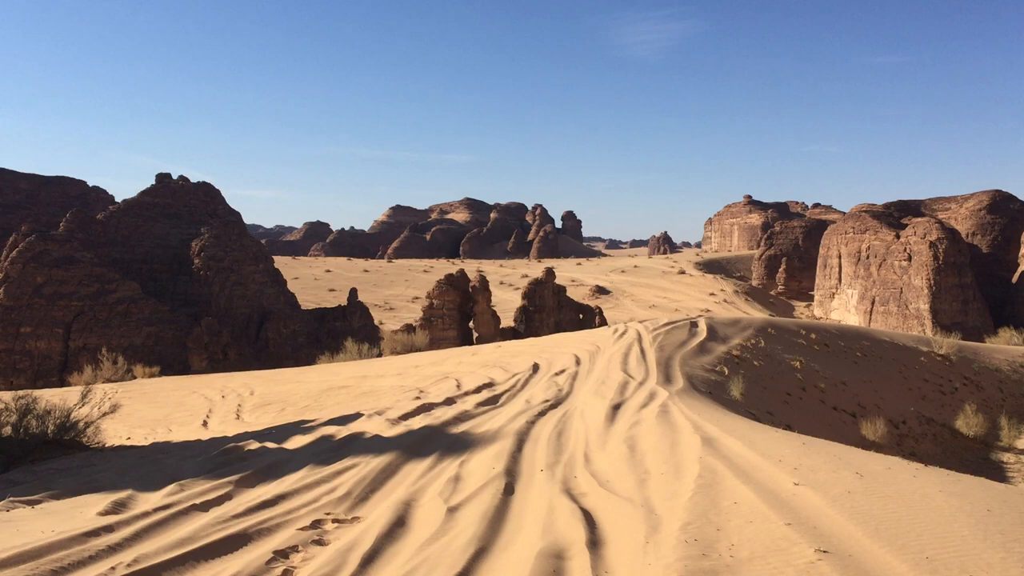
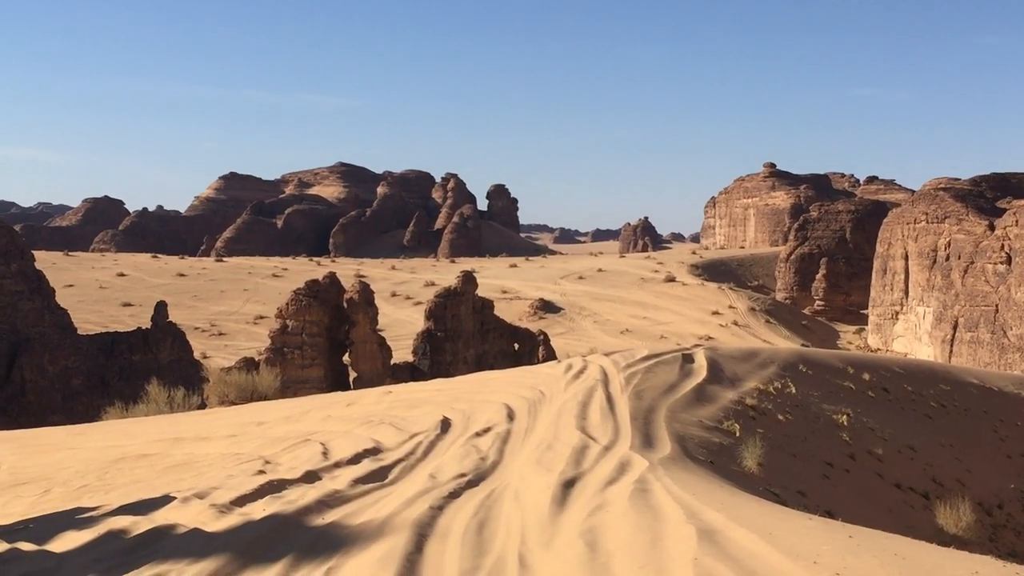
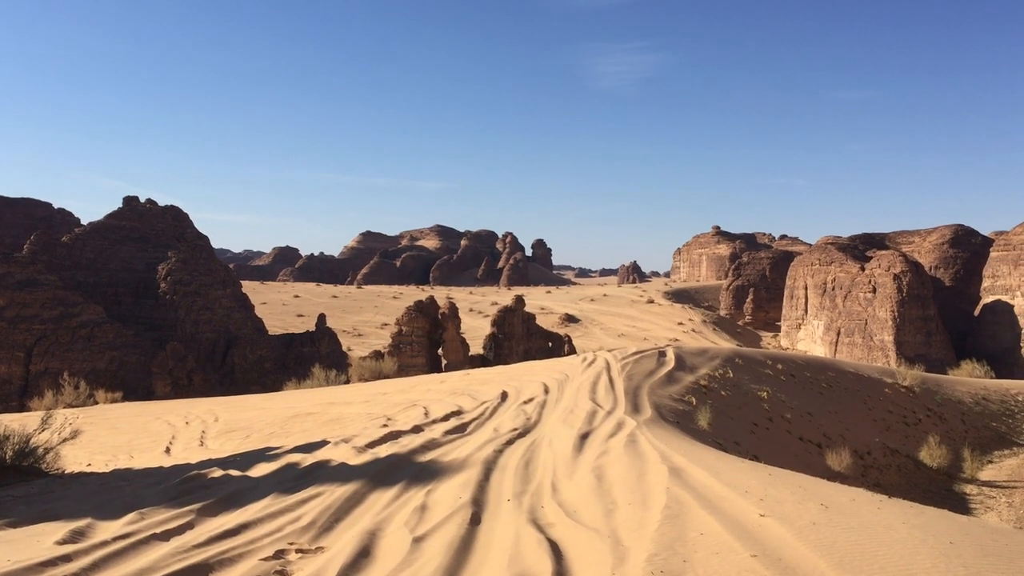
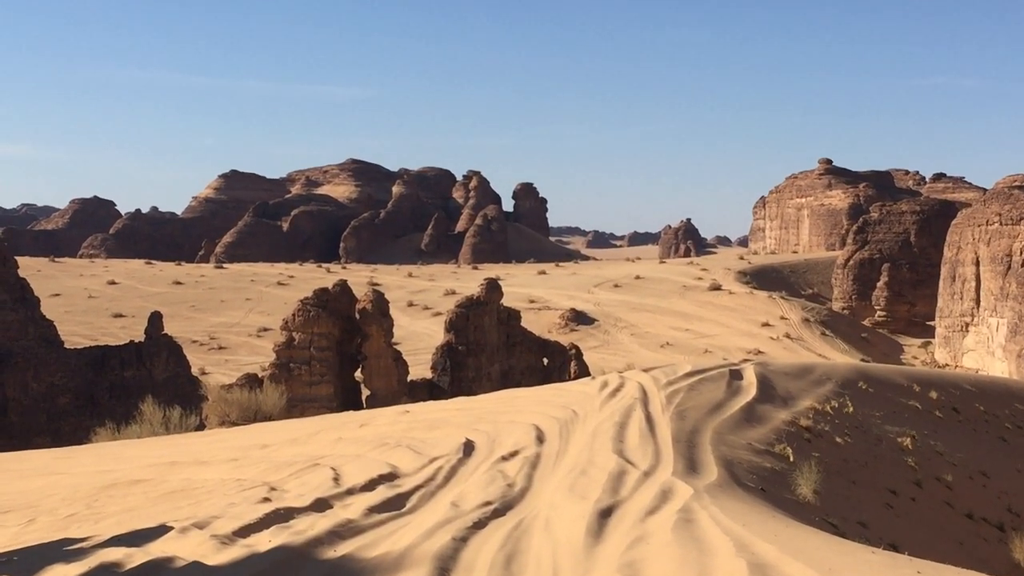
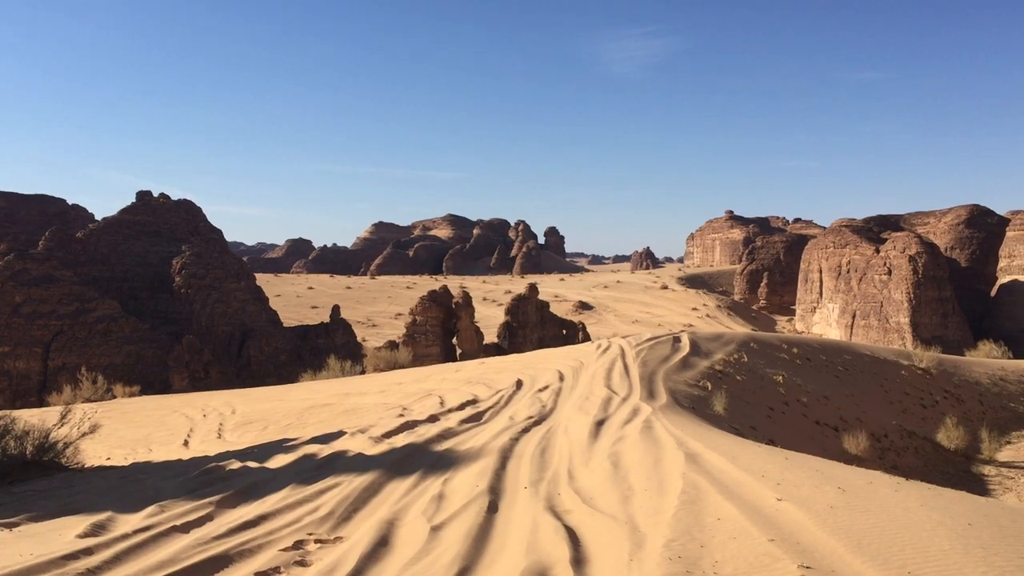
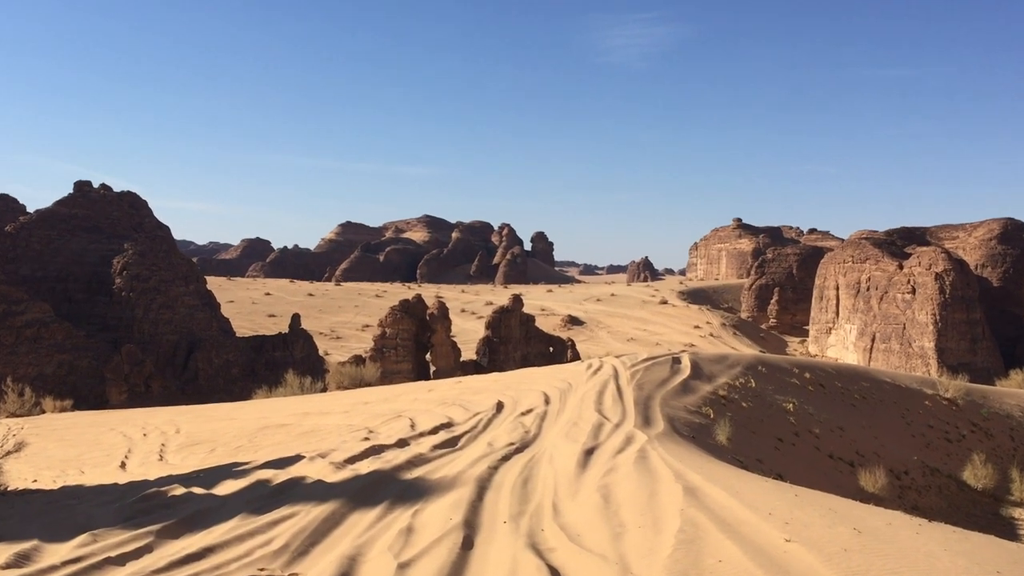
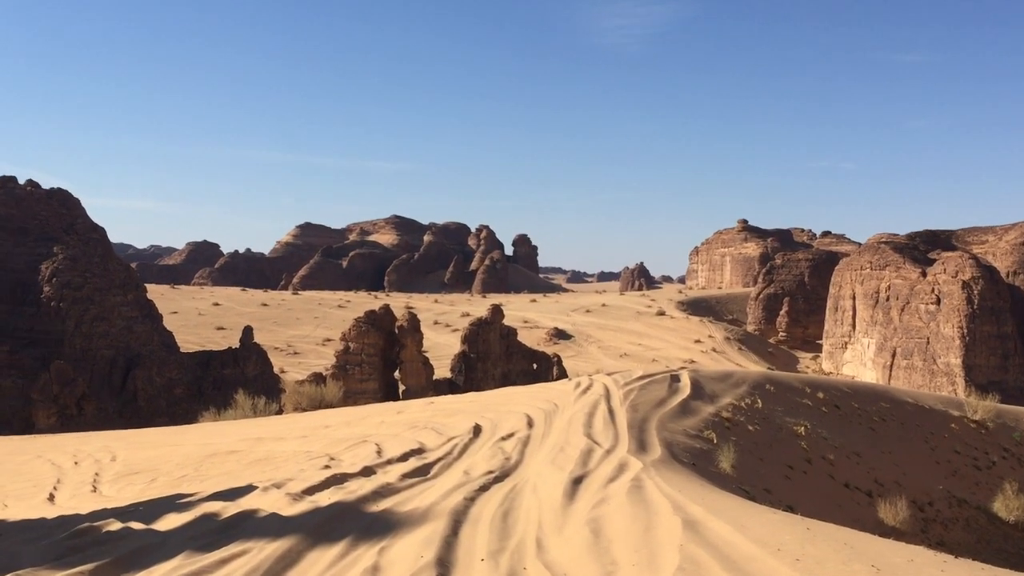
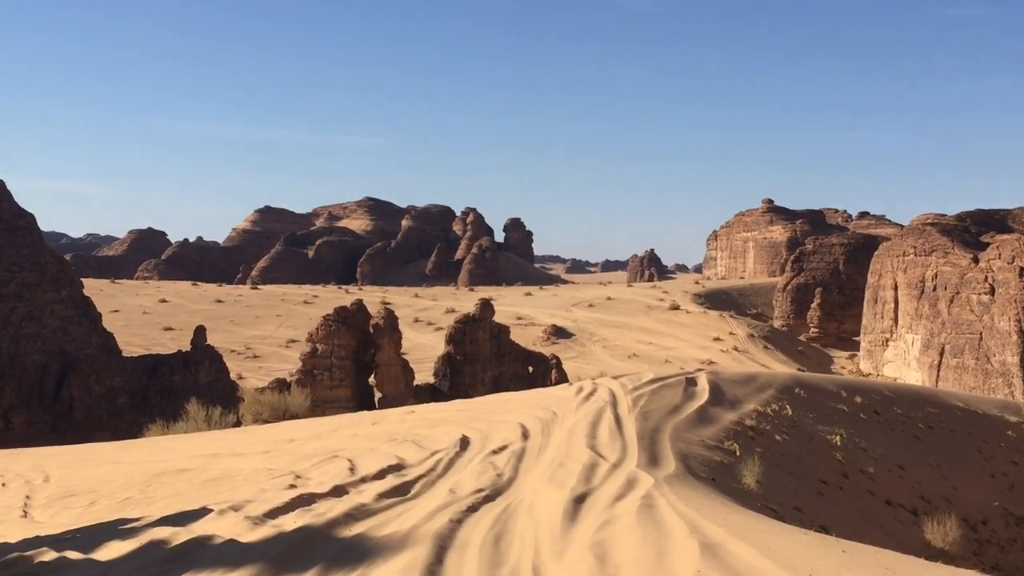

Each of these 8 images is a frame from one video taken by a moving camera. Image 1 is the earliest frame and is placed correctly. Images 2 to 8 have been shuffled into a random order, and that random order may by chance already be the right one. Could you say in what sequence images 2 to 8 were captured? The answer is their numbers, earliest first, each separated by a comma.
5, 3, 6, 7, 8, 2, 4
